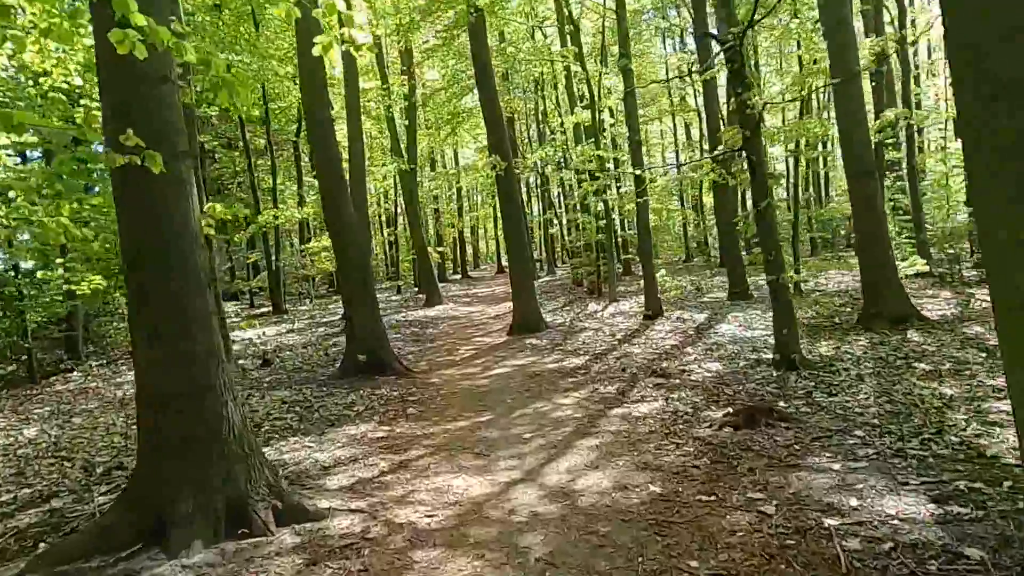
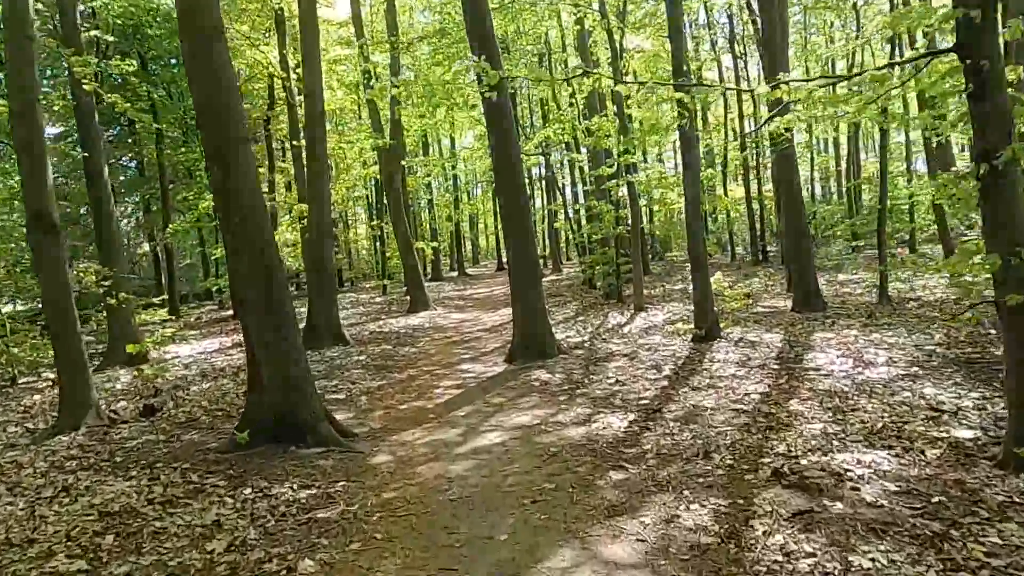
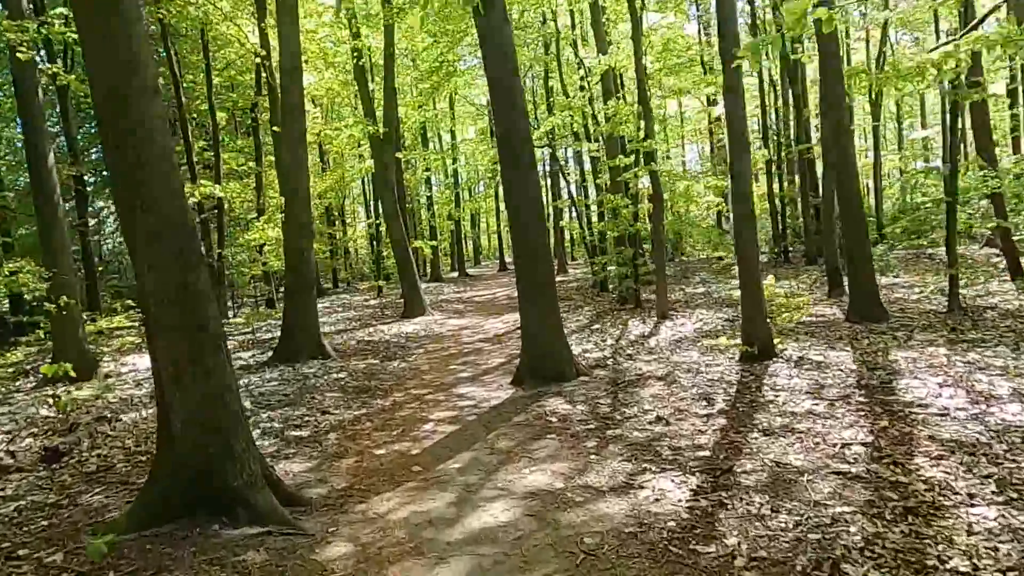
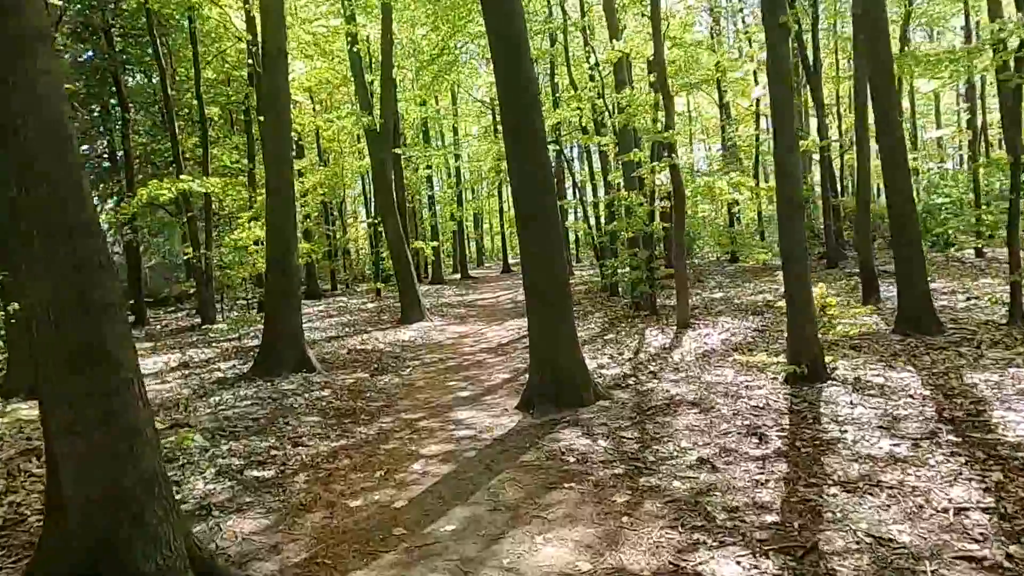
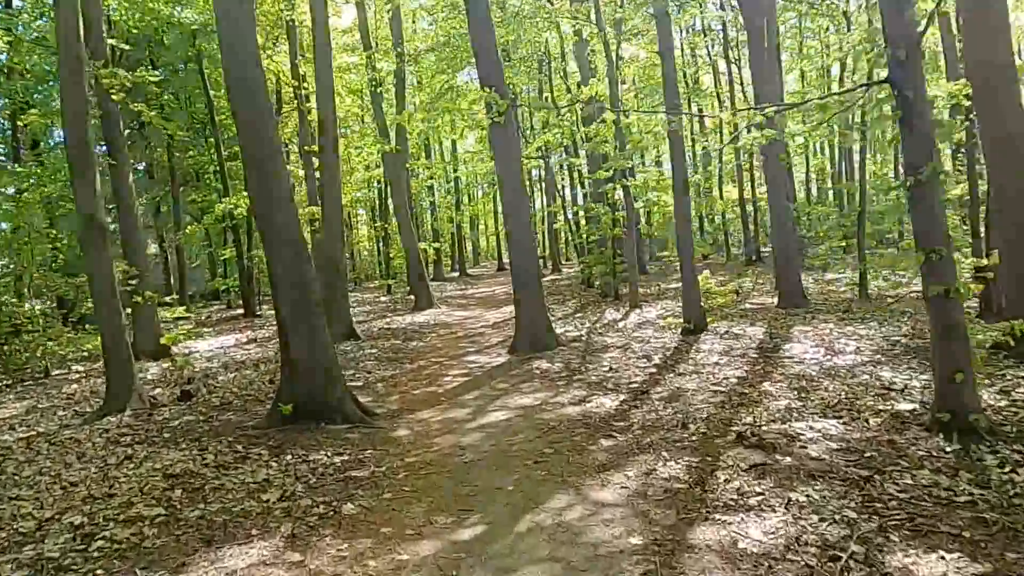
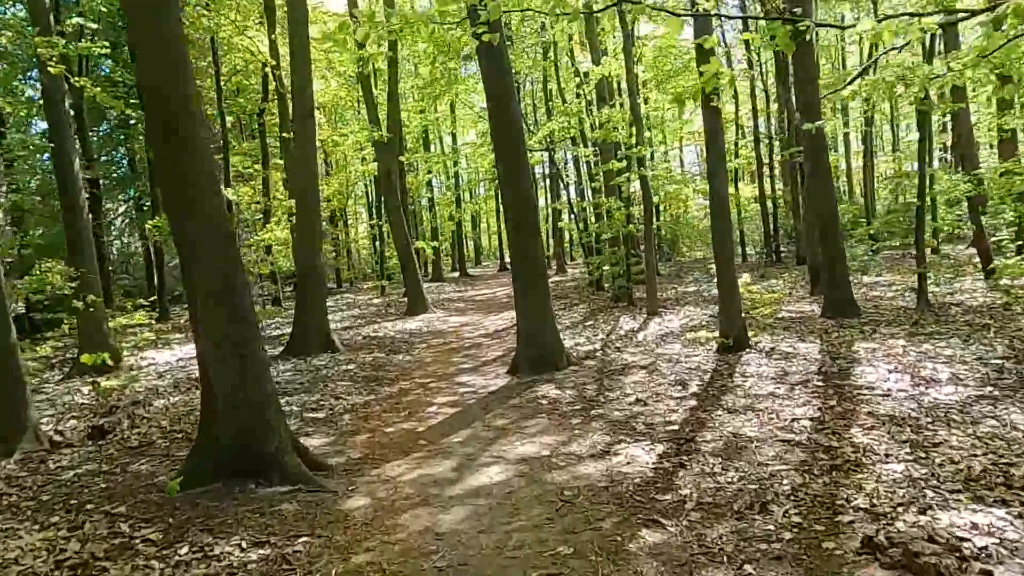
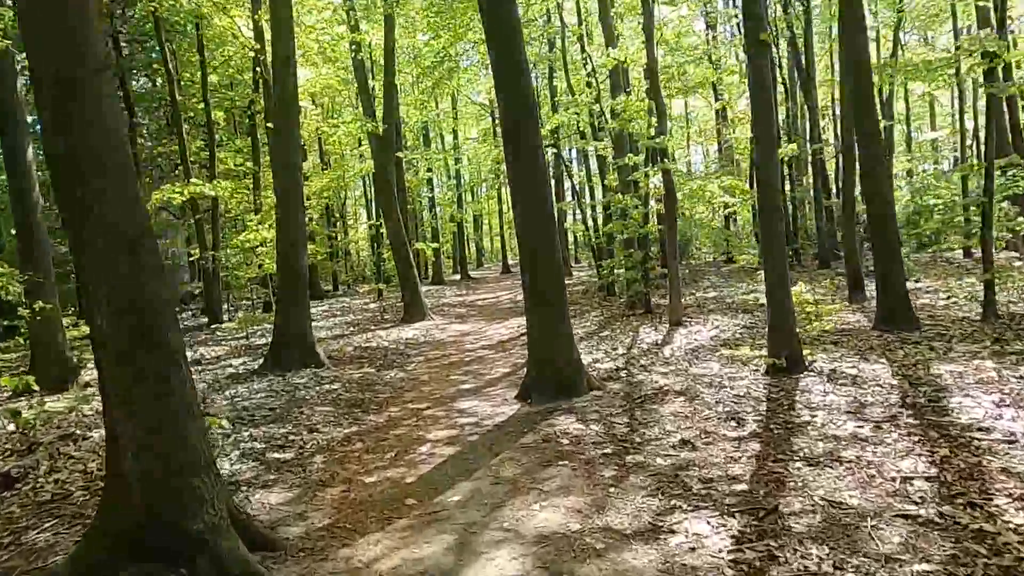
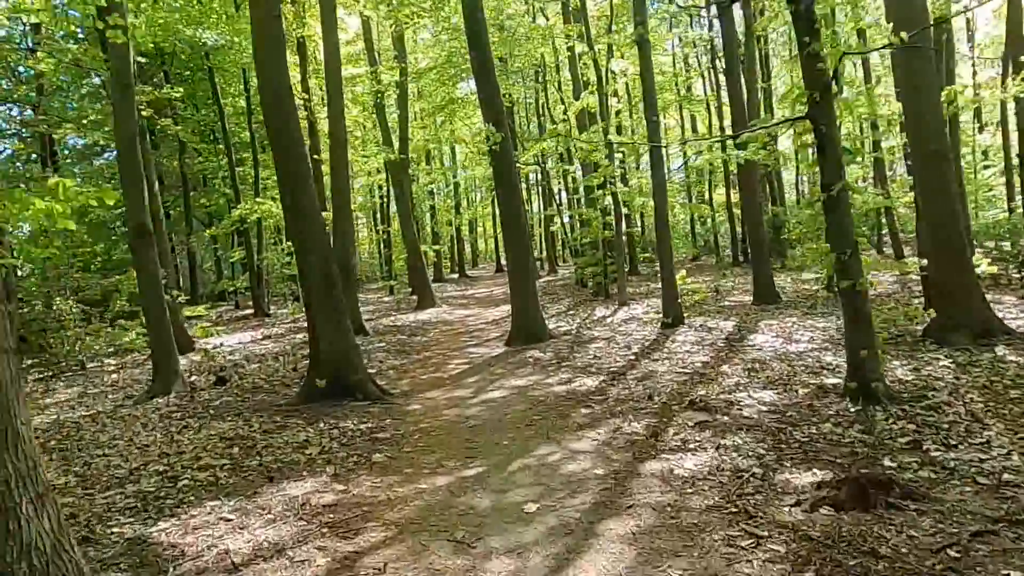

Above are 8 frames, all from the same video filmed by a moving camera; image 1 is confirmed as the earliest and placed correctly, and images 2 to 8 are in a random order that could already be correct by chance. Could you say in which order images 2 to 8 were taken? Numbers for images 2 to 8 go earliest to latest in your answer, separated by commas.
8, 5, 2, 6, 3, 7, 4
